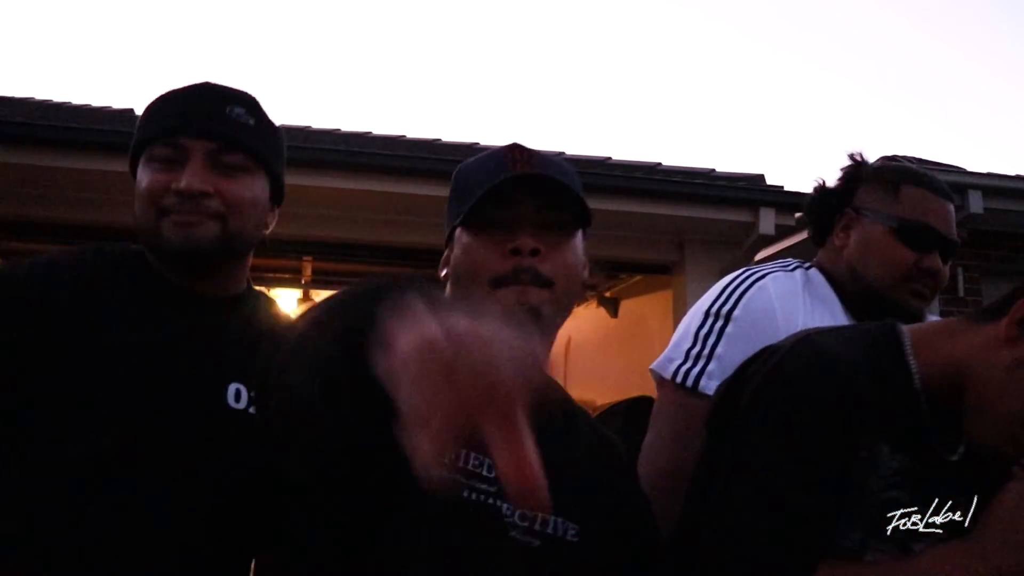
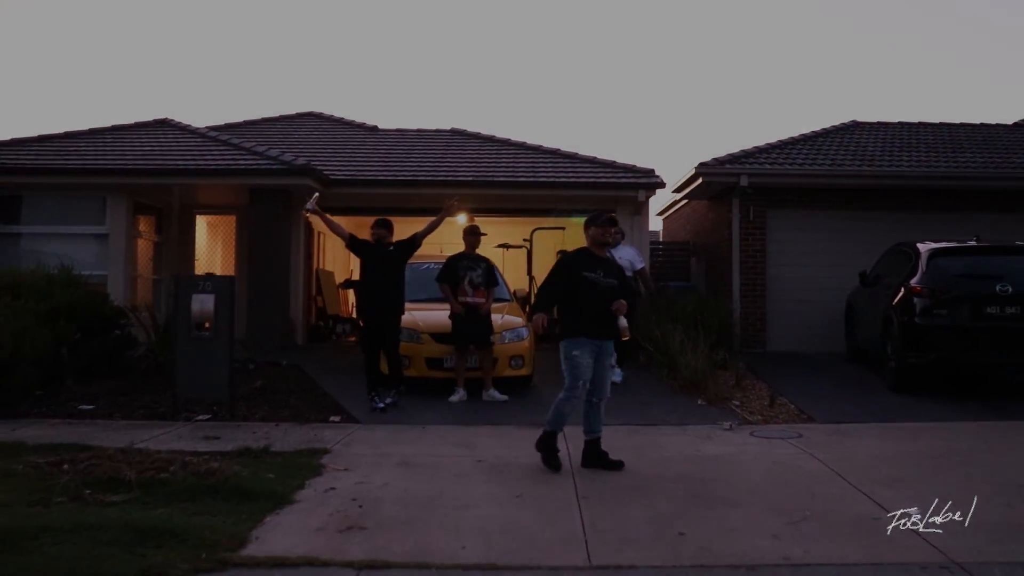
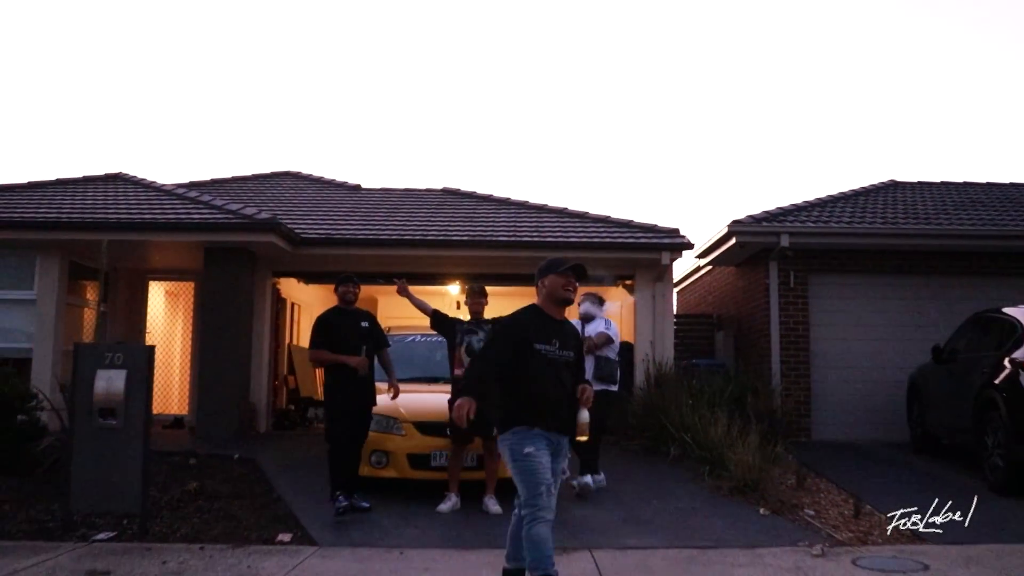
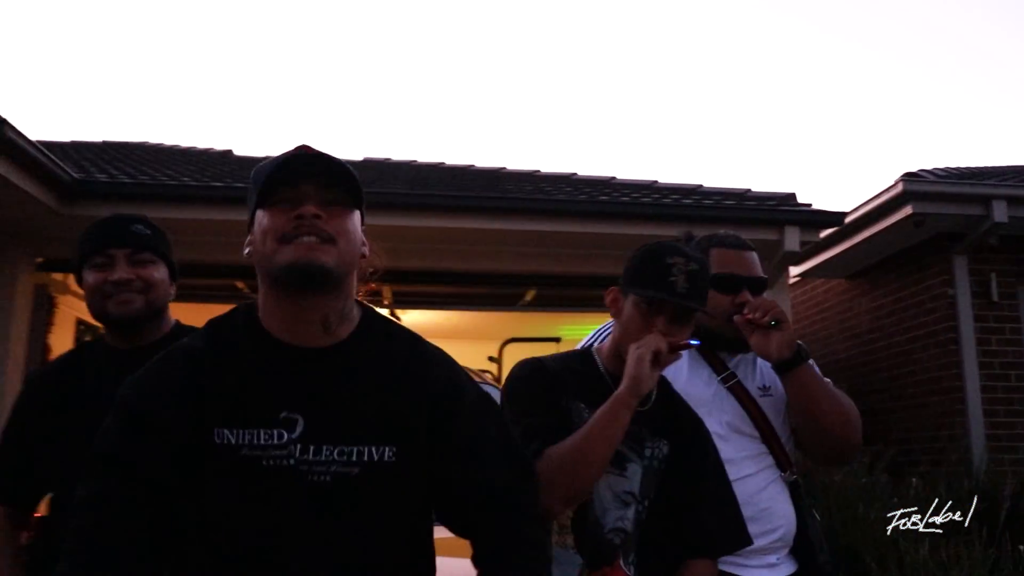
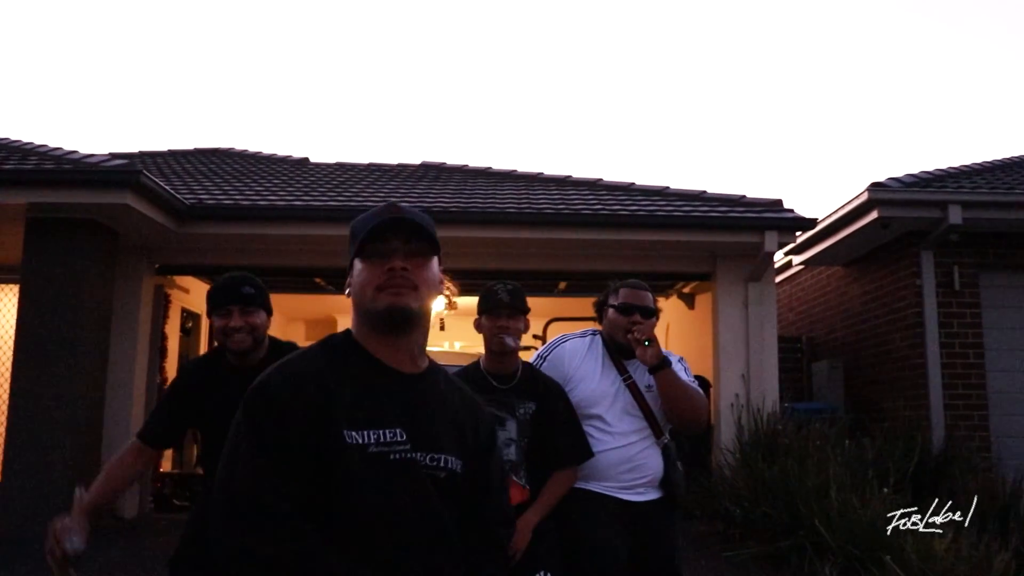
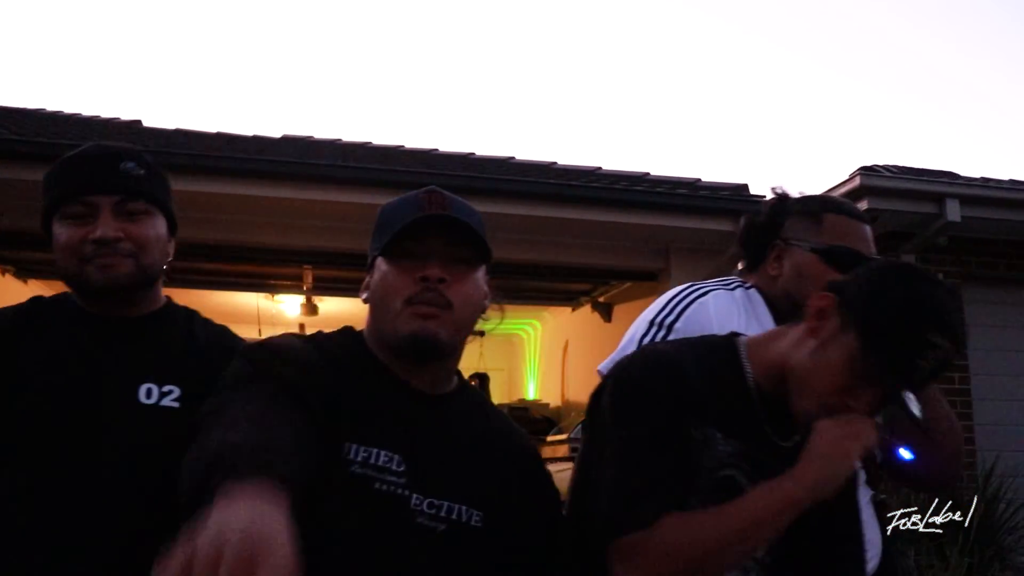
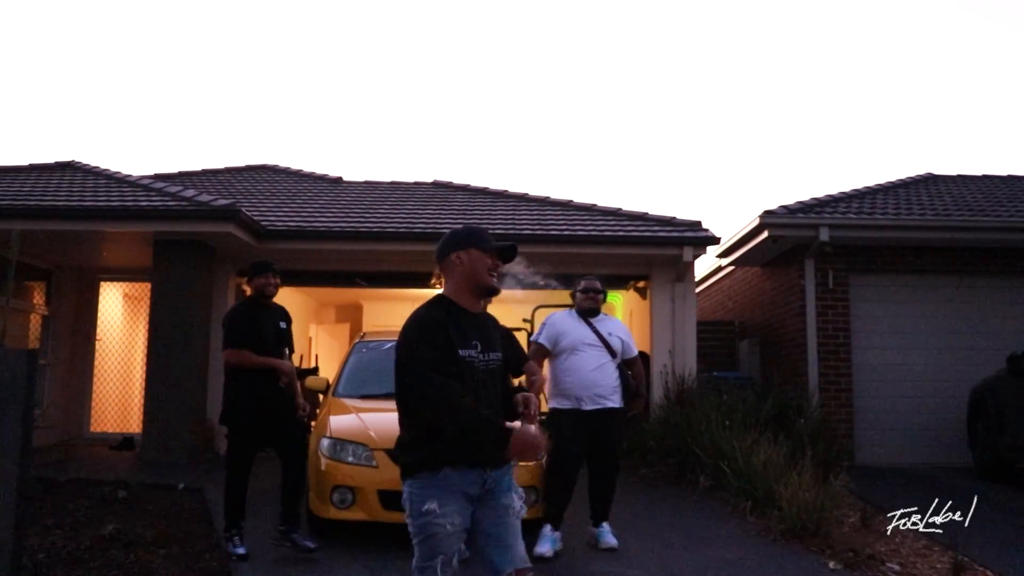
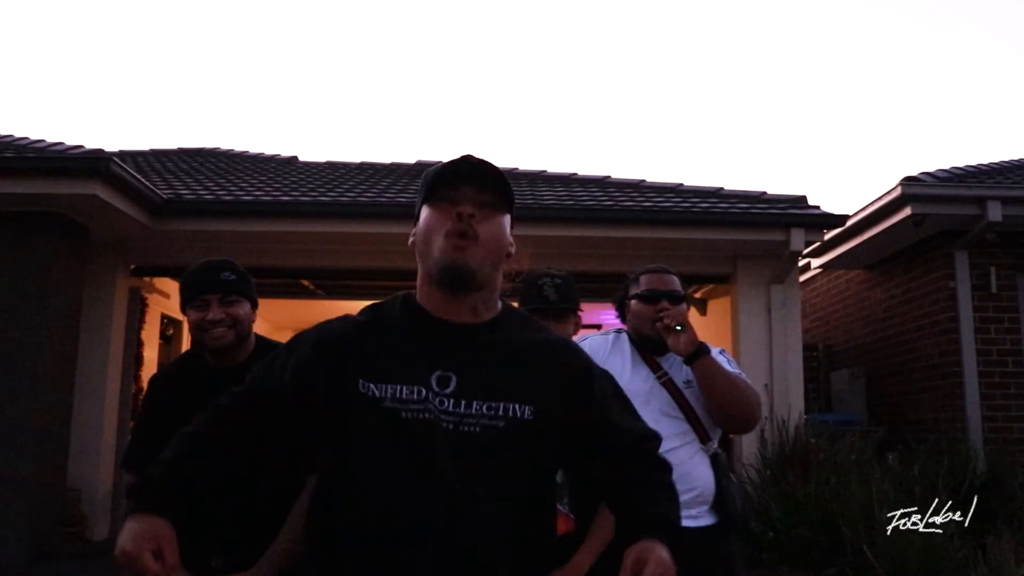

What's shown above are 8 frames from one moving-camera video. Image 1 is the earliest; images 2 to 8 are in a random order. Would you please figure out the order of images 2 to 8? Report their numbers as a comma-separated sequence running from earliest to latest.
6, 4, 8, 5, 7, 3, 2
